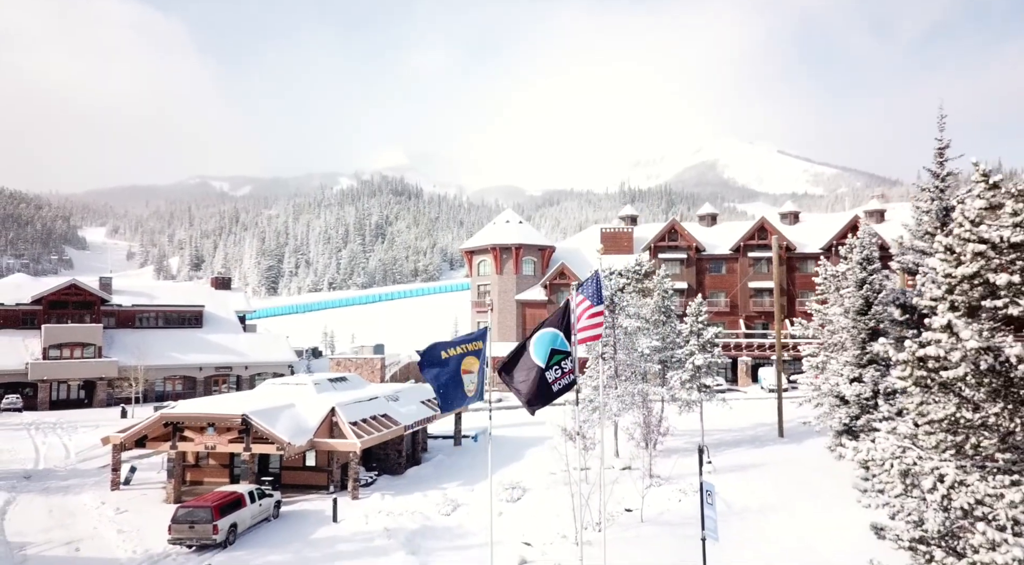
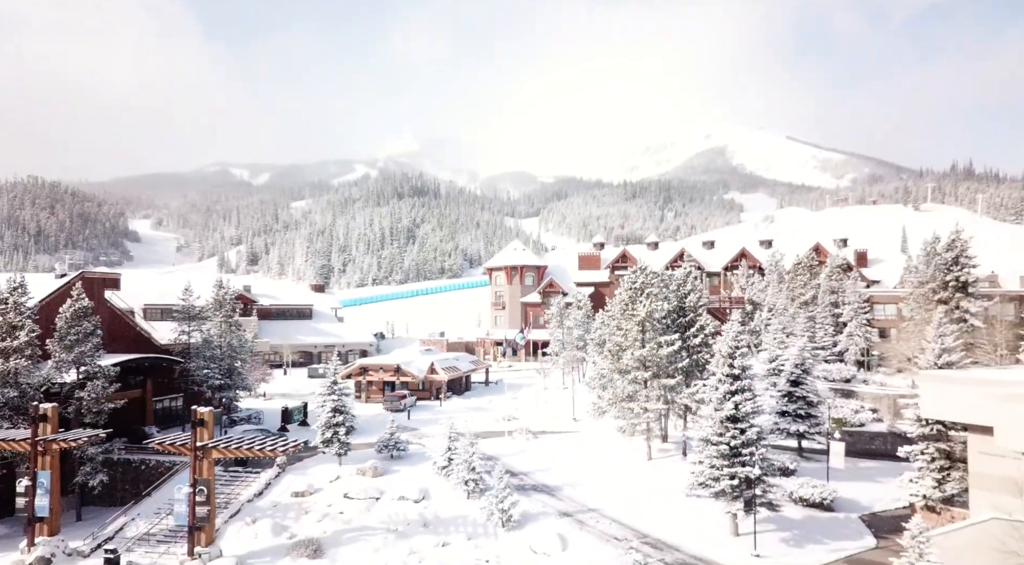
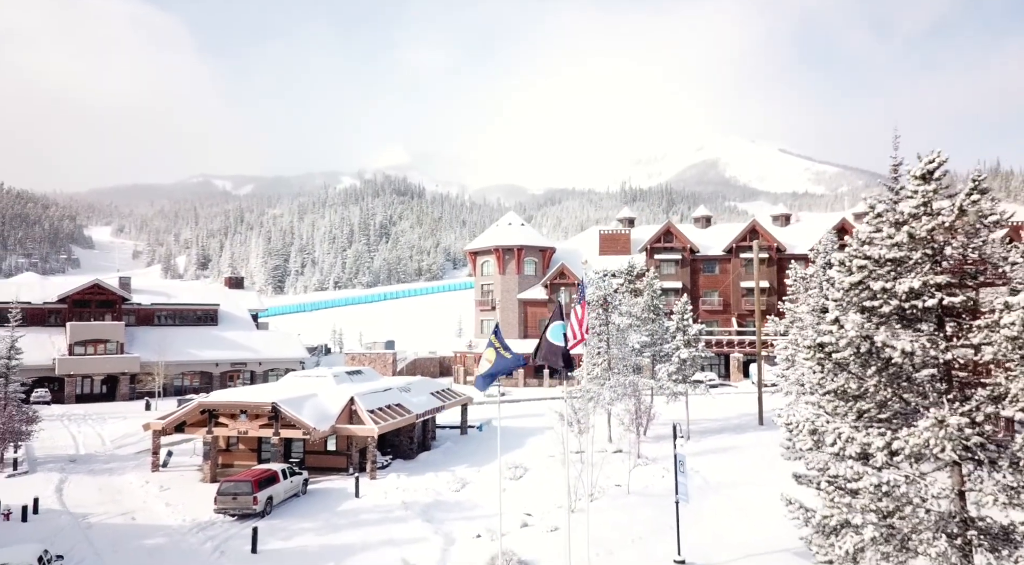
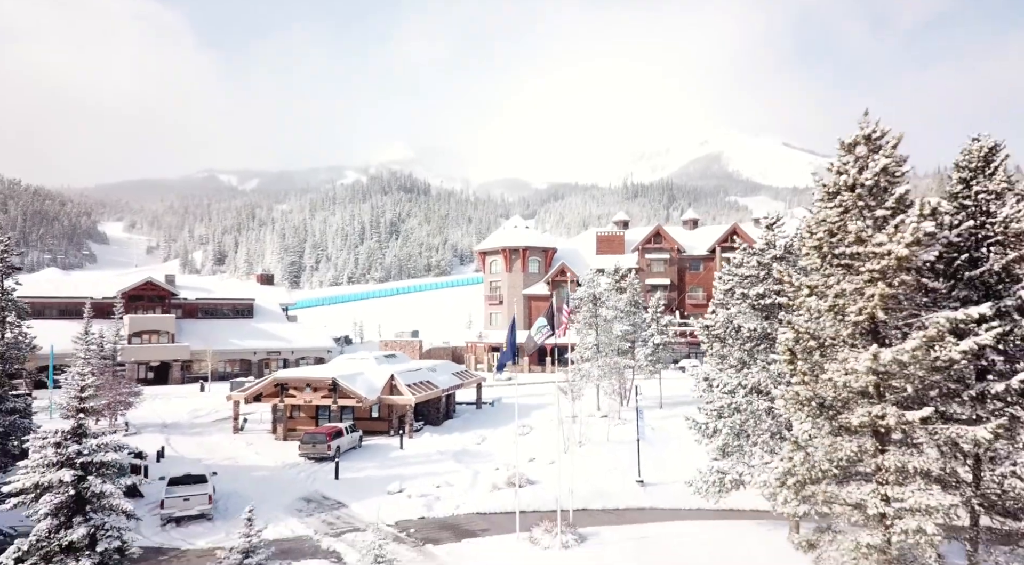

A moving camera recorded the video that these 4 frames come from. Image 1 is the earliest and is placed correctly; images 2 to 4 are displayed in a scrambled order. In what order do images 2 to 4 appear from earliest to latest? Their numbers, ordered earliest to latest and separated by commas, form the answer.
3, 4, 2
